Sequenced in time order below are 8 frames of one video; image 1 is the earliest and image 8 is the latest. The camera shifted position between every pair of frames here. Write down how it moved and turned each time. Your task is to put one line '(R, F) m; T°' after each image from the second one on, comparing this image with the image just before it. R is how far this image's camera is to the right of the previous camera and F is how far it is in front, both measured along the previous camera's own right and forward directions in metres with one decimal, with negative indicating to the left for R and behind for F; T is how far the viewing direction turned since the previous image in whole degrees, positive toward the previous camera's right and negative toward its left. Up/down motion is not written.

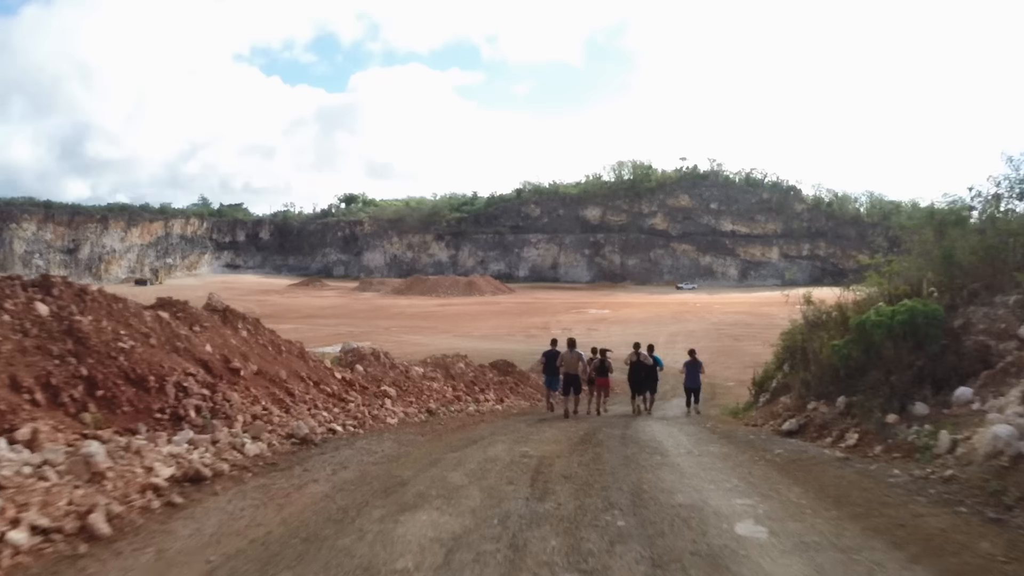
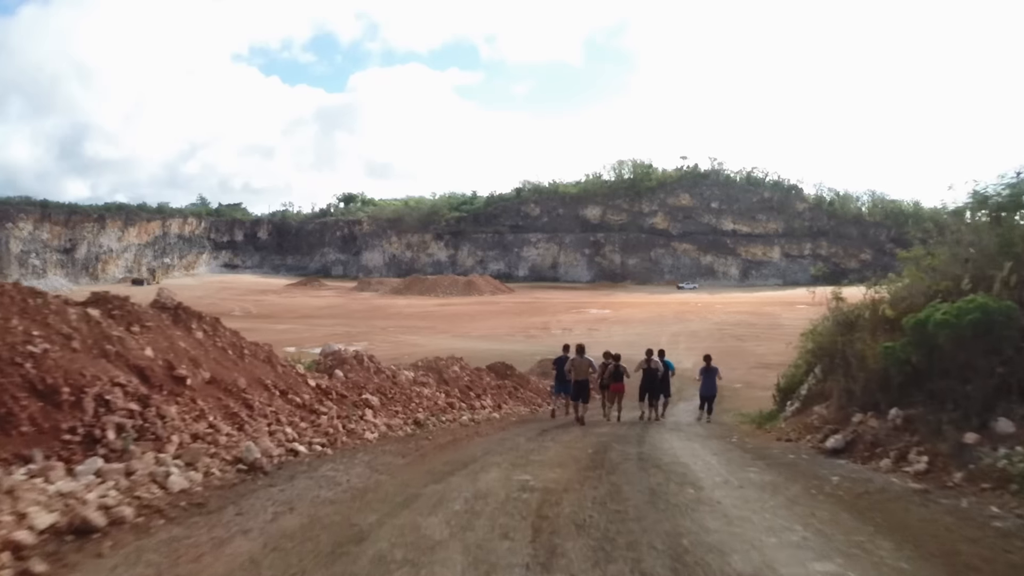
(0.0, +0.7) m; 0°
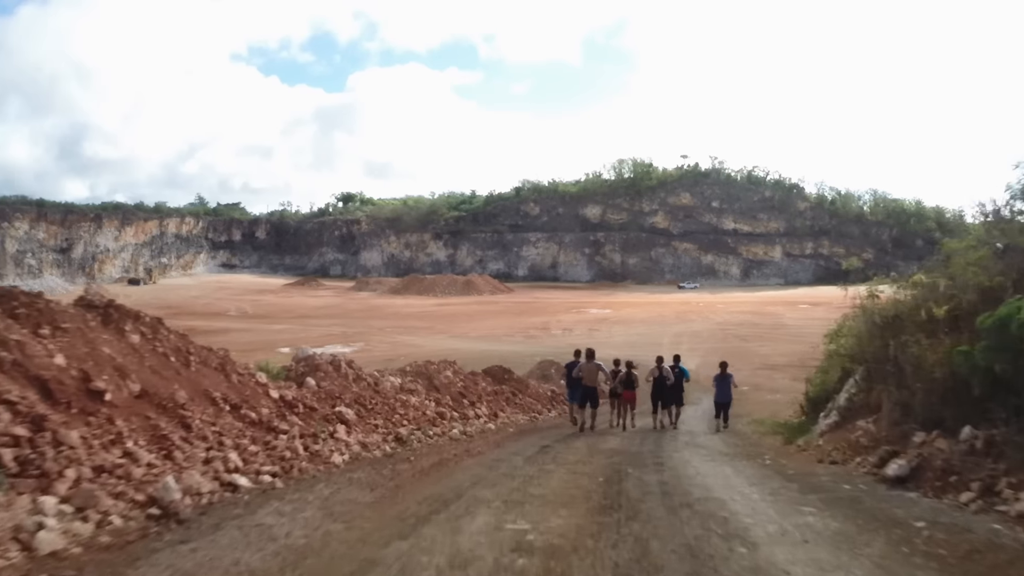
(0.0, +0.7) m; 0°
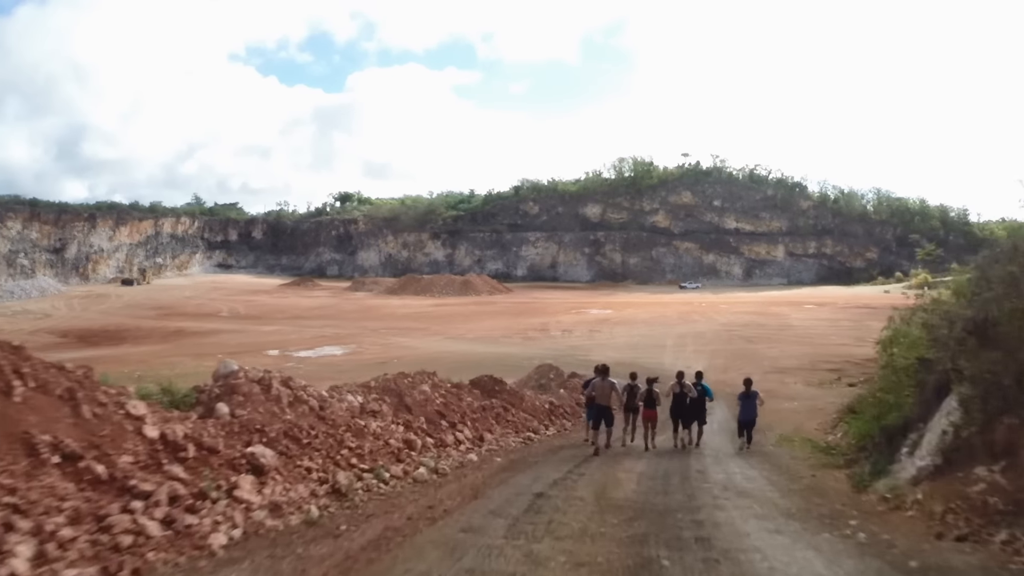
(+0.1, +1.2) m; 0°
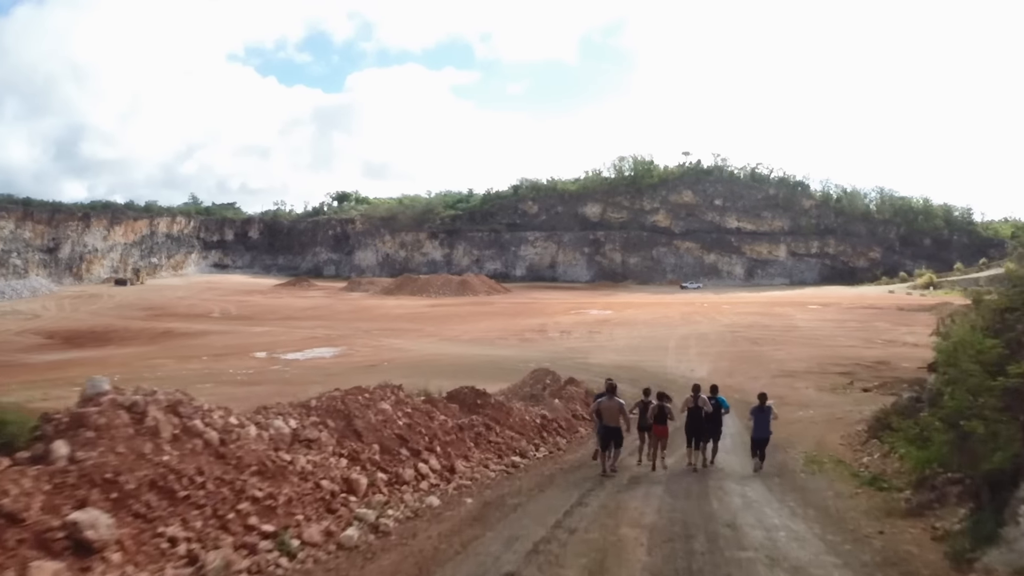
(+0.1, +1.1) m; 0°
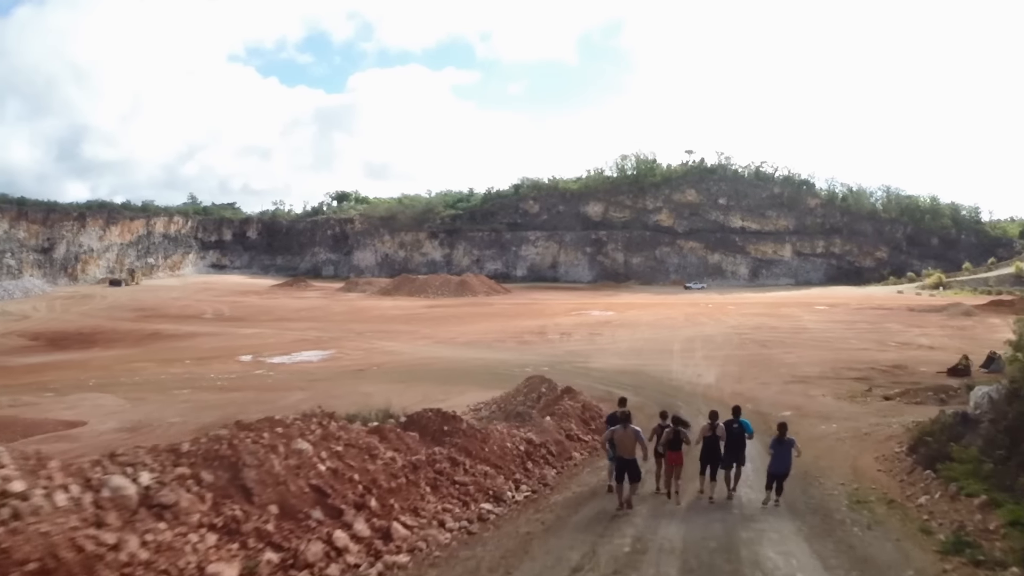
(+0.2, +1.3) m; 0°
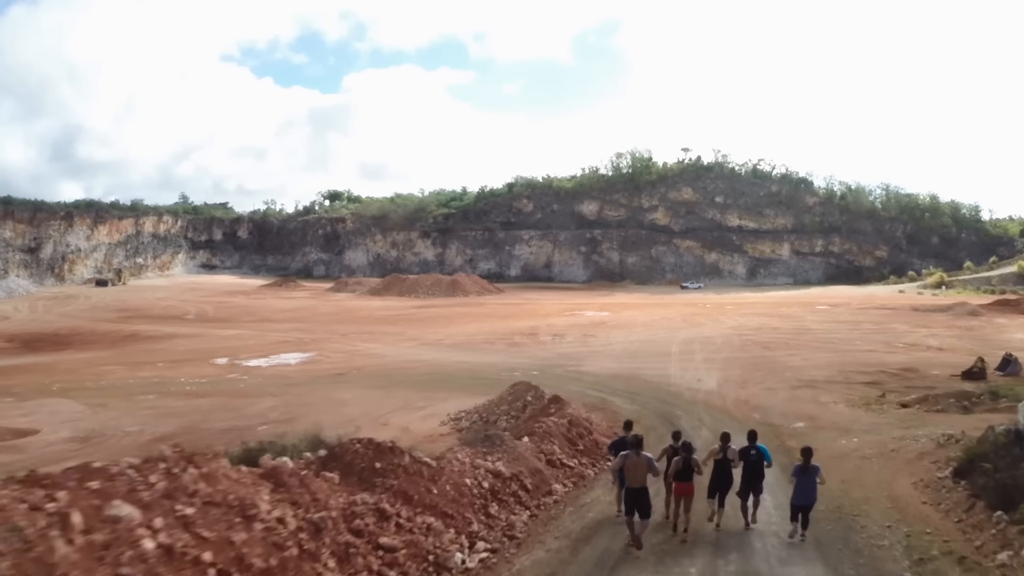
(+0.2, +1.3) m; 0°
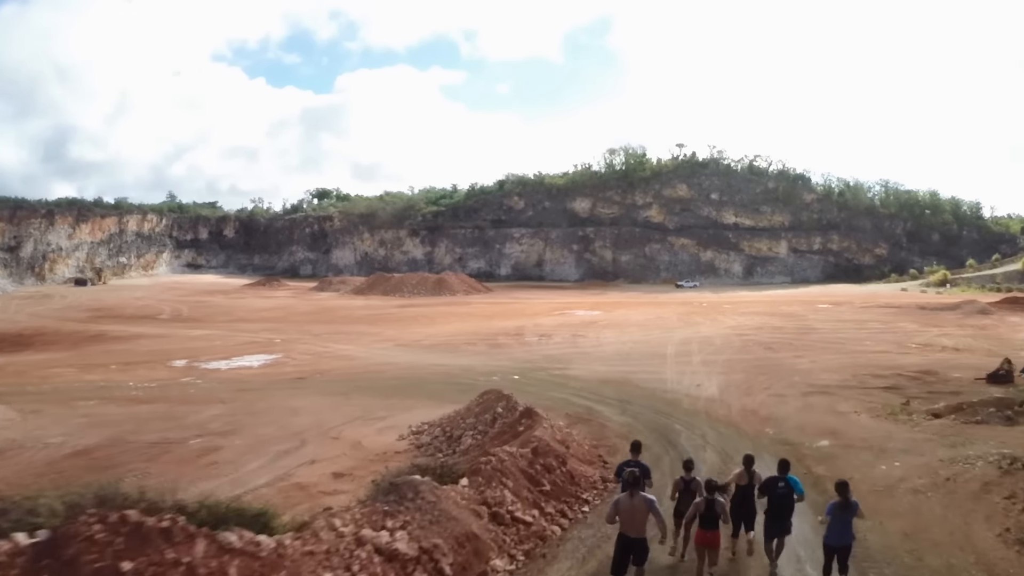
(+0.4, +2.0) m; 0°
